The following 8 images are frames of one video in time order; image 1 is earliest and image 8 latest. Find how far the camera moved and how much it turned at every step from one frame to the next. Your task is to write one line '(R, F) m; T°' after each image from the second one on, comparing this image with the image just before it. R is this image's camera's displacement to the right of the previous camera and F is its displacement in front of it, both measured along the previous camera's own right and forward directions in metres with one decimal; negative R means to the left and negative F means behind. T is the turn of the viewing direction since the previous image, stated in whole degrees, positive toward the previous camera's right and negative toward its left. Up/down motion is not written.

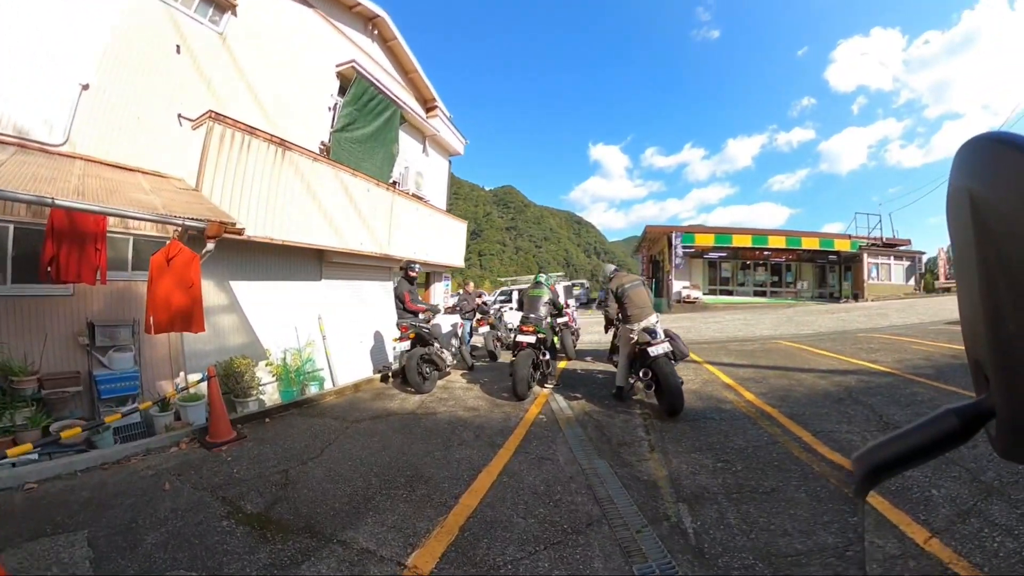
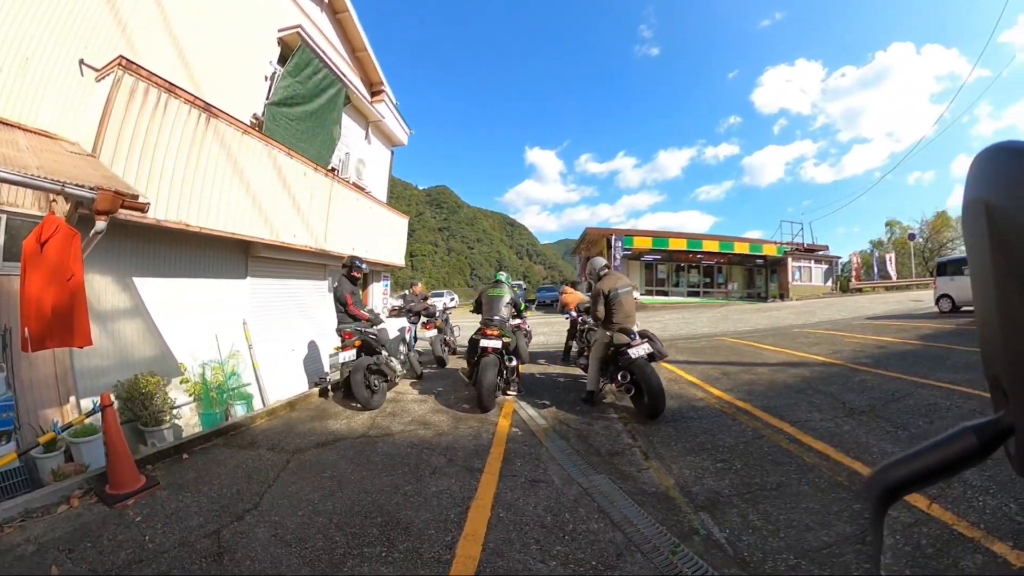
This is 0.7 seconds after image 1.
(-0.3, +0.5) m; +9°
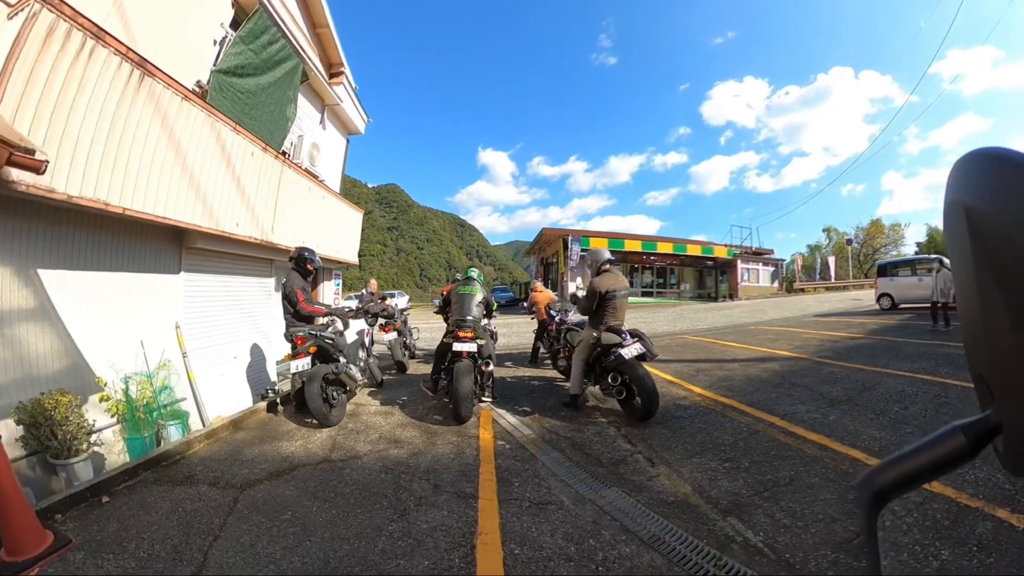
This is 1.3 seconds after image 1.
(-0.3, +0.4) m; +7°
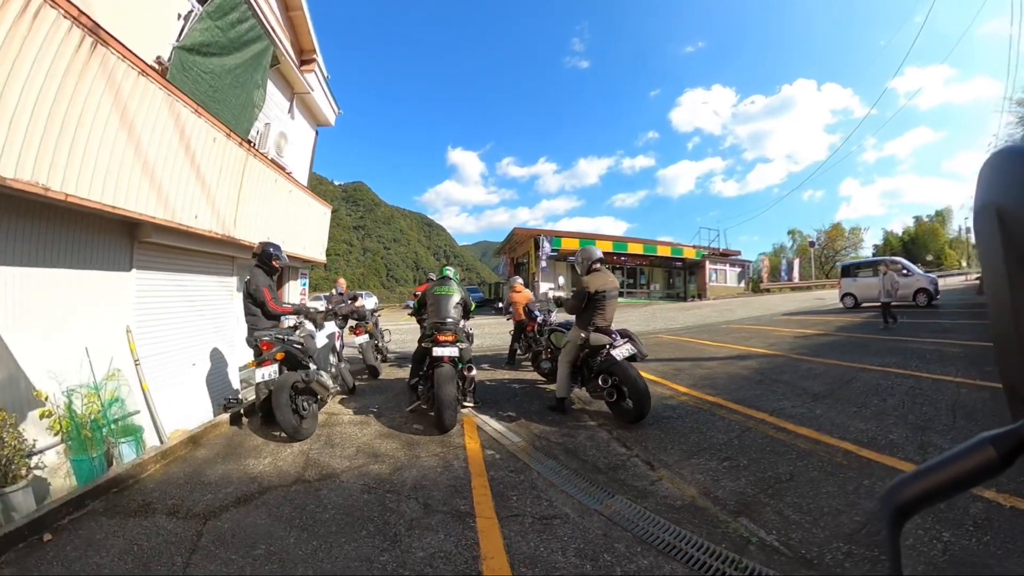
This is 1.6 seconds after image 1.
(-0.2, +0.2) m; +4°
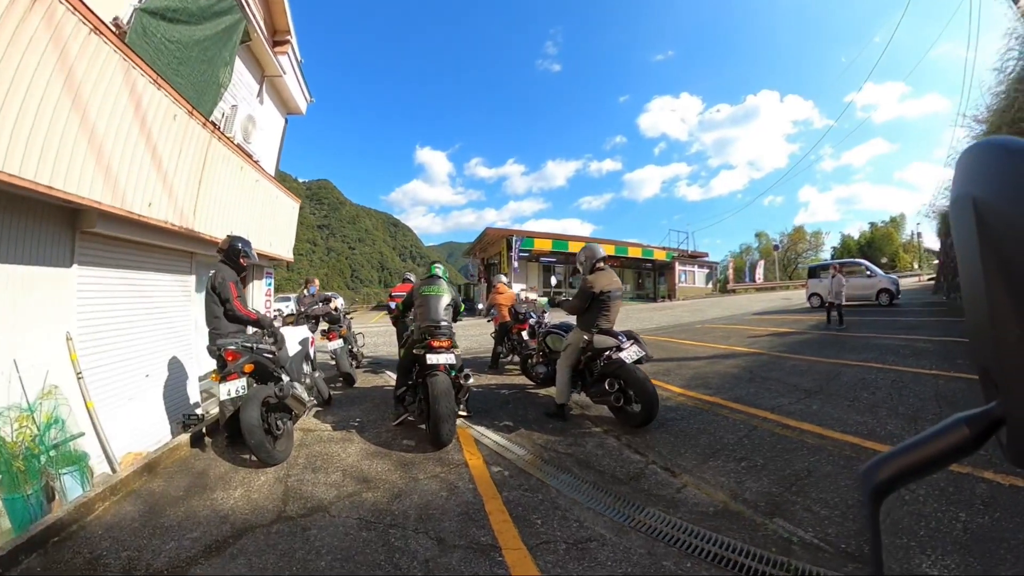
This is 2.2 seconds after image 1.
(-0.3, +0.3) m; +5°
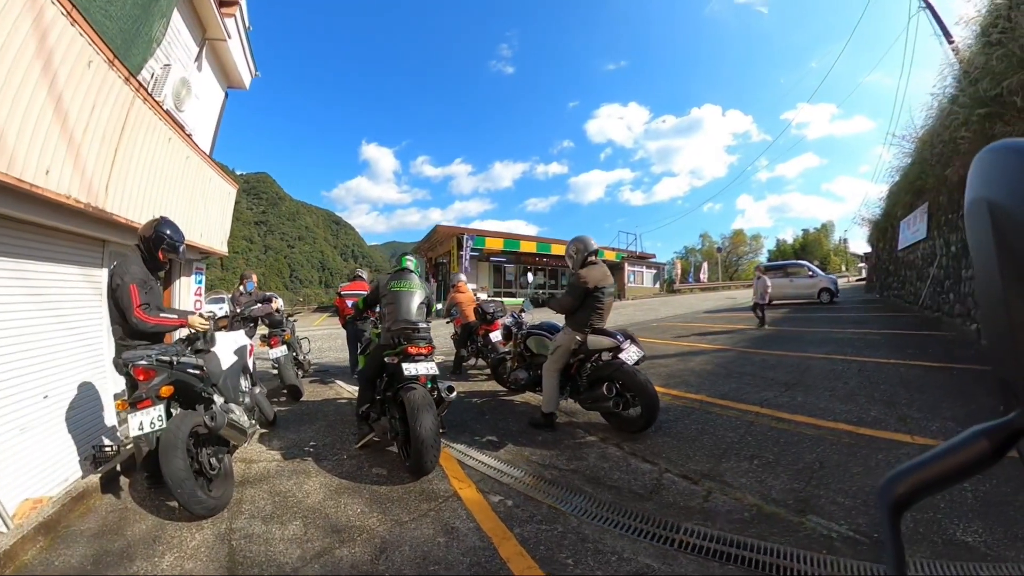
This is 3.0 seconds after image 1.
(-0.3, +0.5) m; +7°
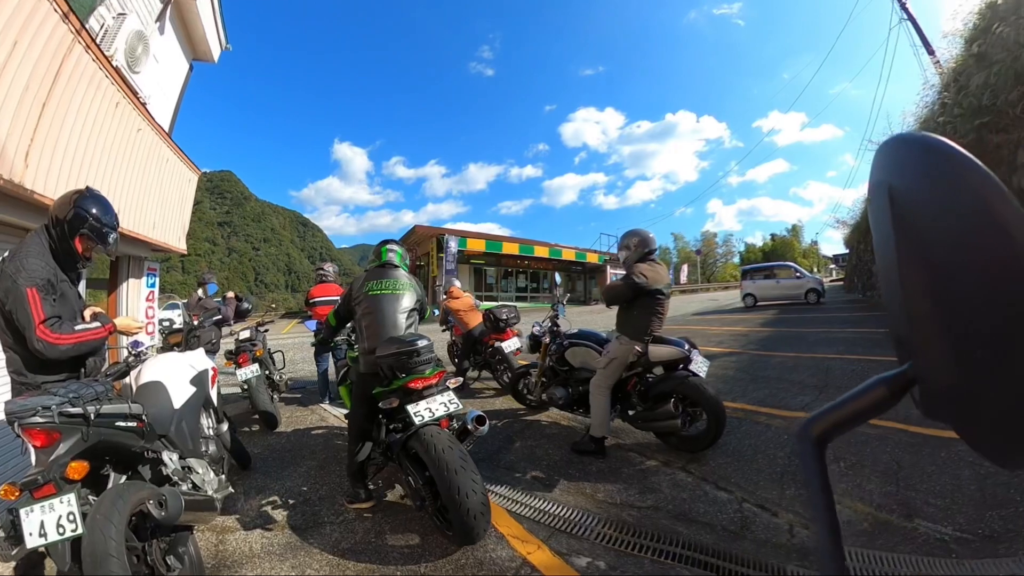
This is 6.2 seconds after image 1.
(-0.5, +0.7) m; +4°
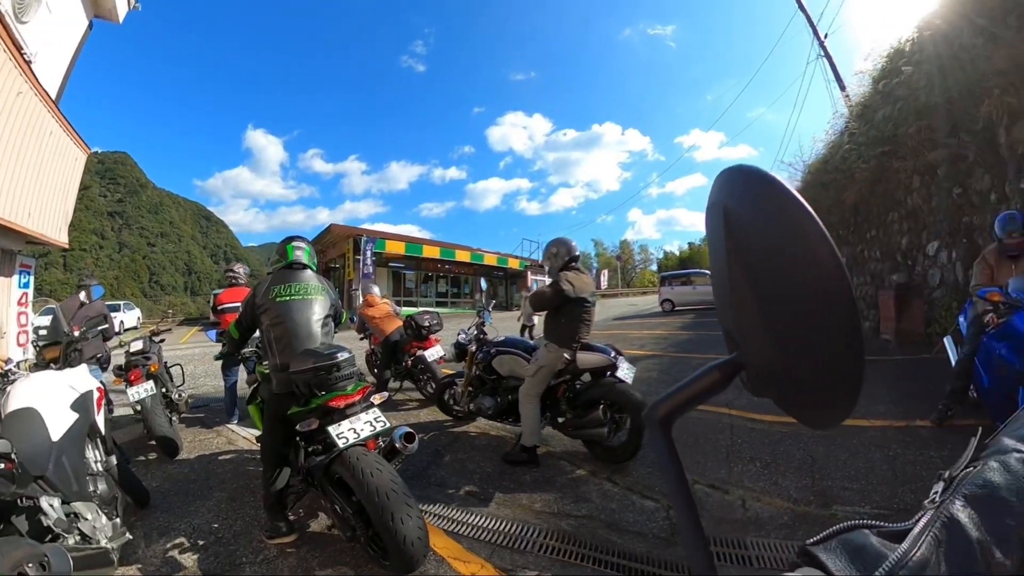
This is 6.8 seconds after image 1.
(-0.1, +0.1) m; +9°
